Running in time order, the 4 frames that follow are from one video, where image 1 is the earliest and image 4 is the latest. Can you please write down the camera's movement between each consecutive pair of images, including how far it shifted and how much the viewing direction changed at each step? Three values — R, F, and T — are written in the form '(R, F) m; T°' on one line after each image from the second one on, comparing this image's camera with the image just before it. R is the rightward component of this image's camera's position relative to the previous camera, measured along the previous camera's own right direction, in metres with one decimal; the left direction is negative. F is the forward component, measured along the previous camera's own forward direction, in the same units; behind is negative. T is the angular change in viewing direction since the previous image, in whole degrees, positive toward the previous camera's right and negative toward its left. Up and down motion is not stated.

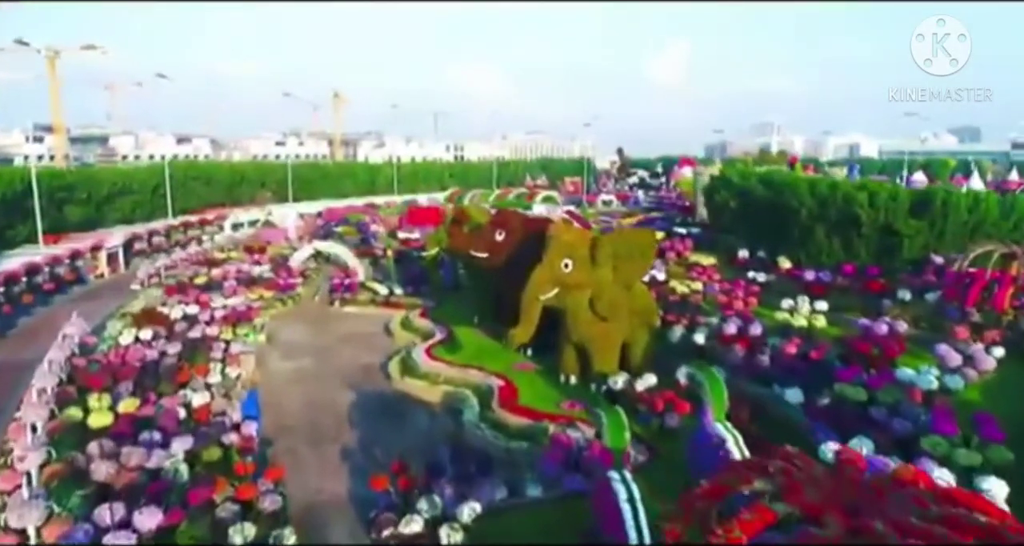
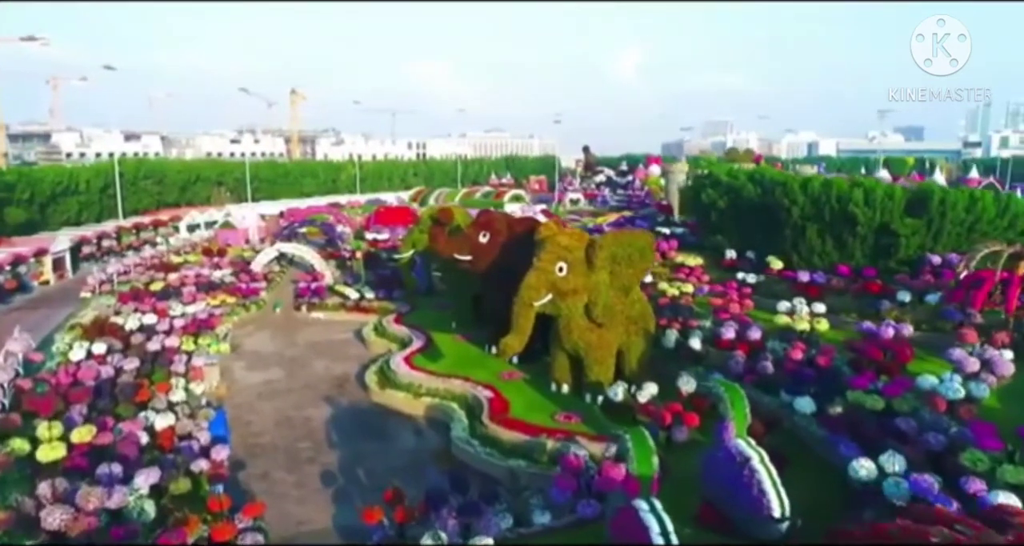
(-0.6, +1.0) m; +3°
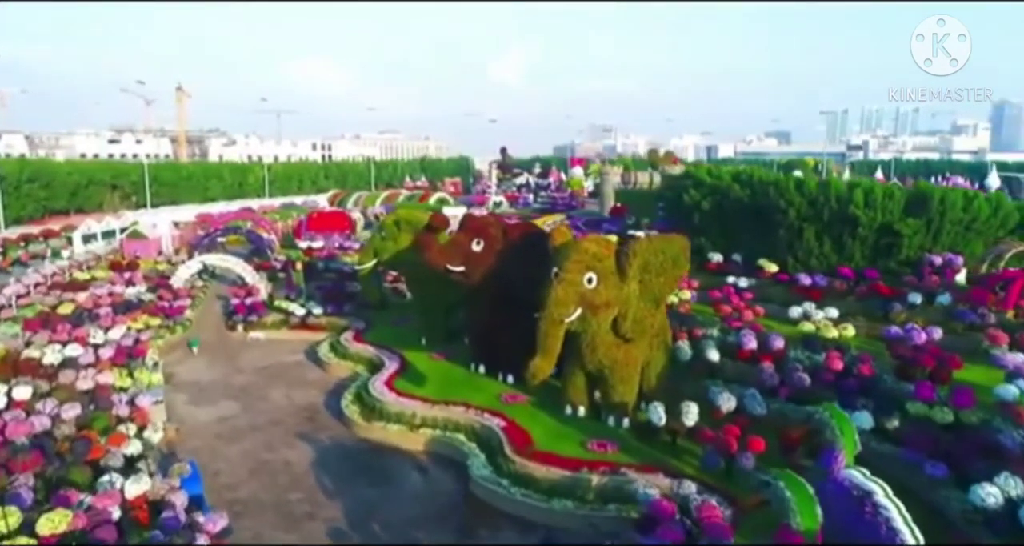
(-2.0, +1.8) m; +9°
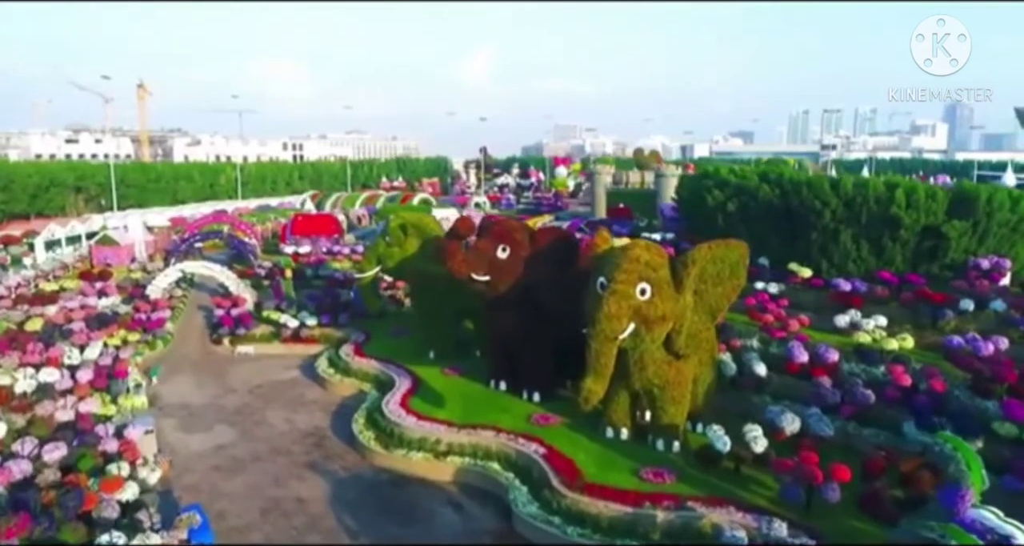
(-1.1, +1.3) m; +3°
